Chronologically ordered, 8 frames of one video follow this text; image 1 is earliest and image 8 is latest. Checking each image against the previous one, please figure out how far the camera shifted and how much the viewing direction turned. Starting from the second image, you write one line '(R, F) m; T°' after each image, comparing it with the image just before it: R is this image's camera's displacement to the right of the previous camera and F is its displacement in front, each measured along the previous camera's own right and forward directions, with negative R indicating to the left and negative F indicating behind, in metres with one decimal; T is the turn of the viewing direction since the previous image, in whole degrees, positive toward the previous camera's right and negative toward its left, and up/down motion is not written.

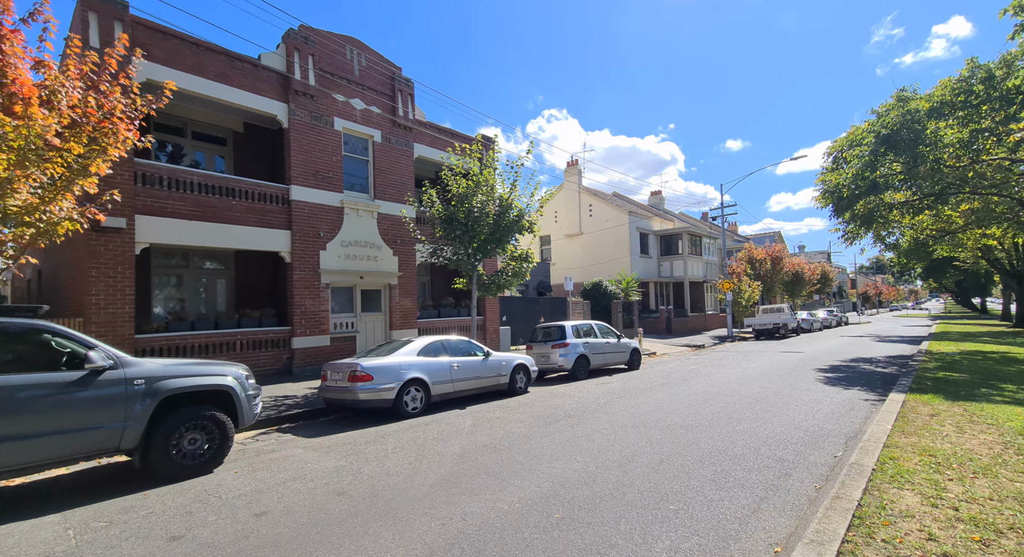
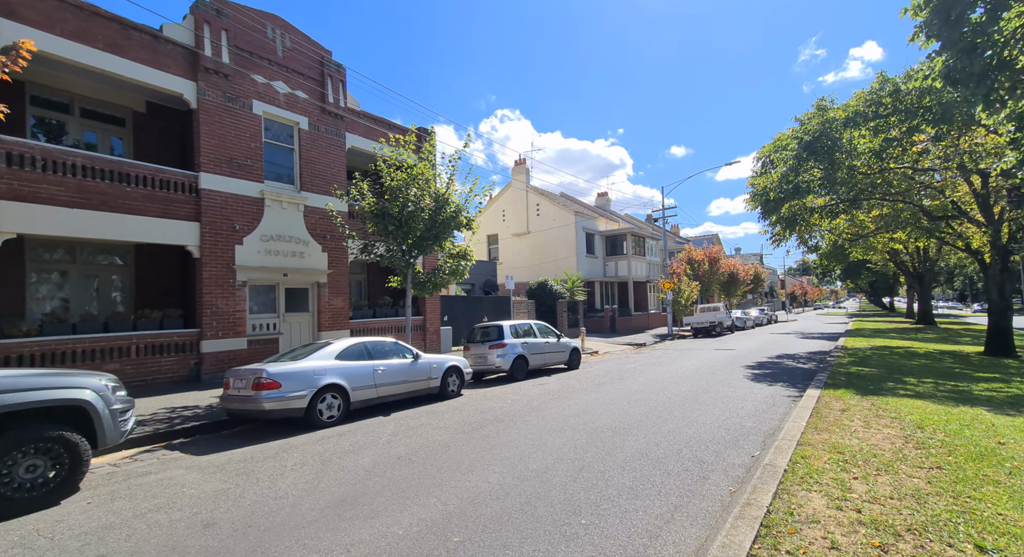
(+0.3, +0.3) m; +6°
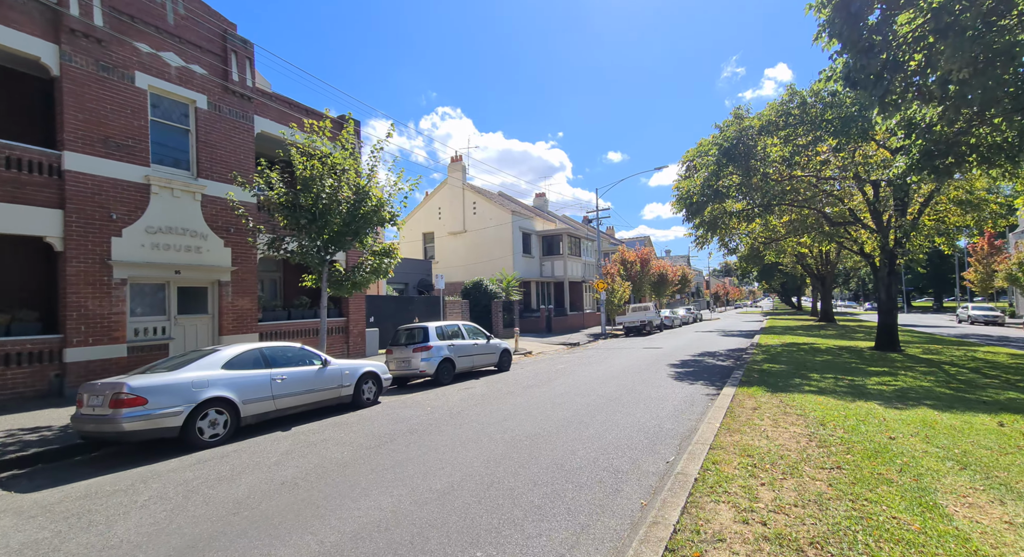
(+0.3, +0.4) m; +7°
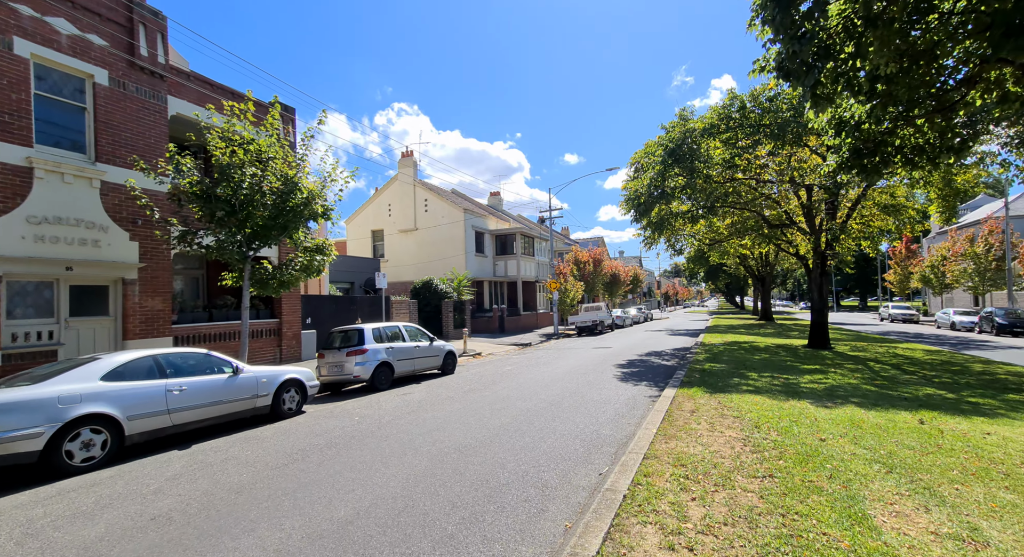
(+0.3, +0.4) m; +5°
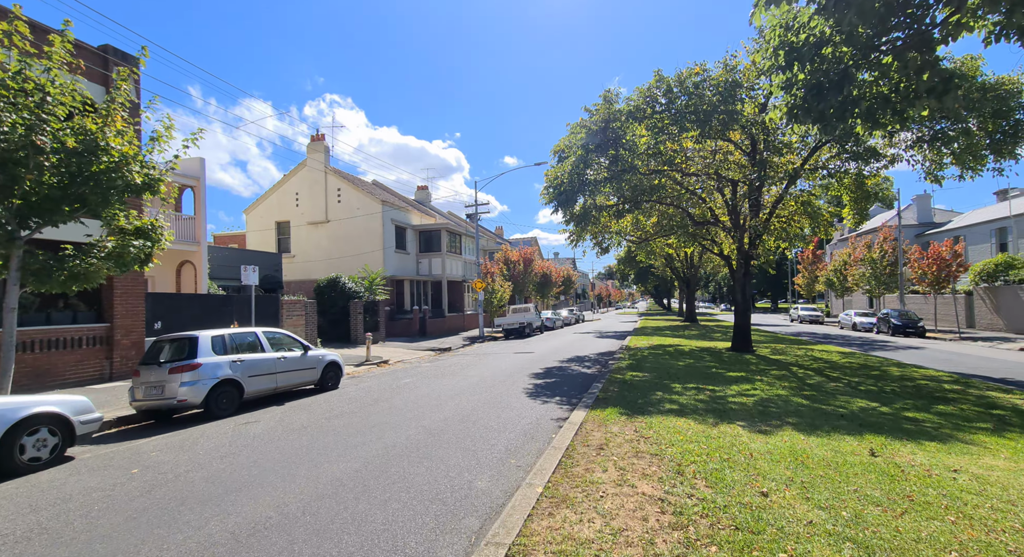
(+1.0, +1.8) m; +8°
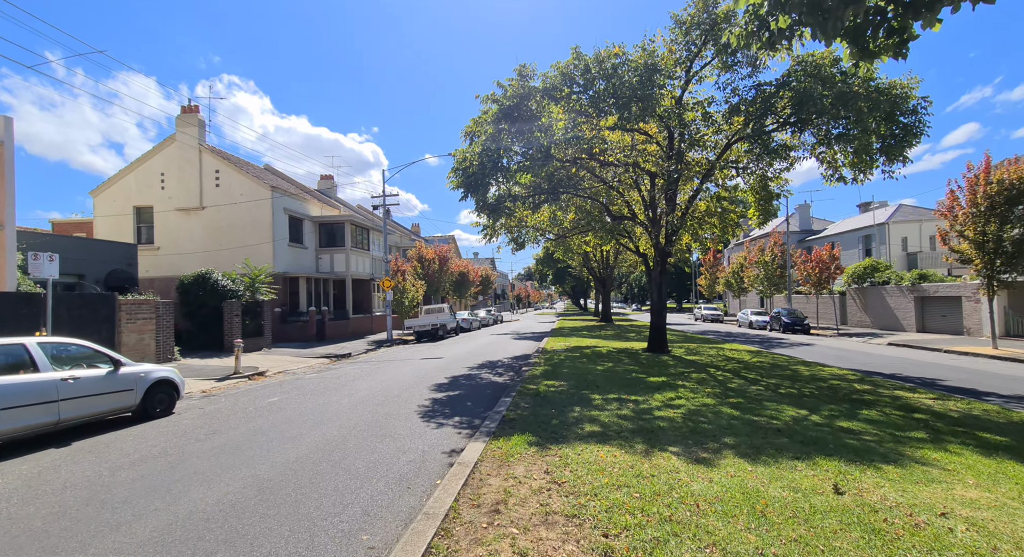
(+0.5, +1.6) m; +10°
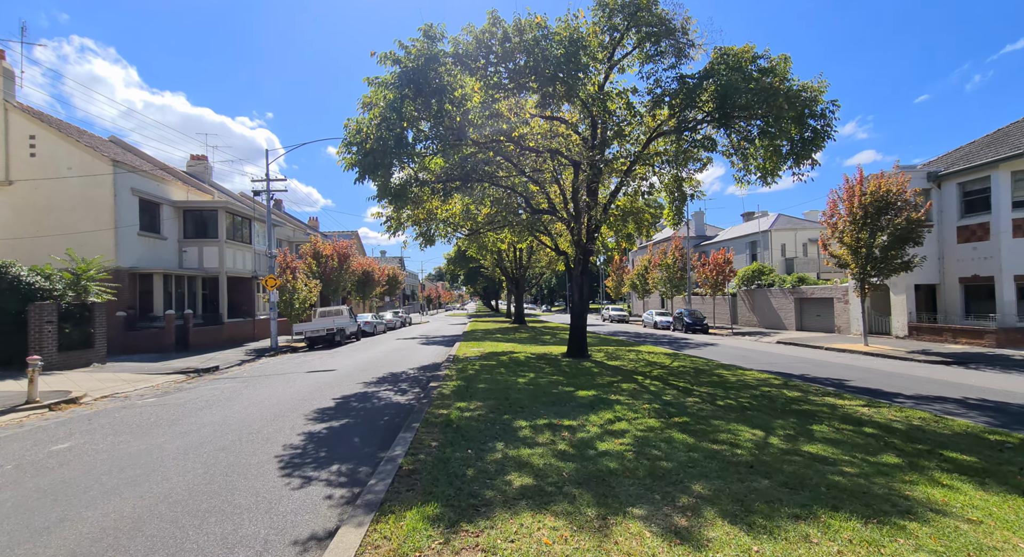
(+0.1, +1.8) m; +11°
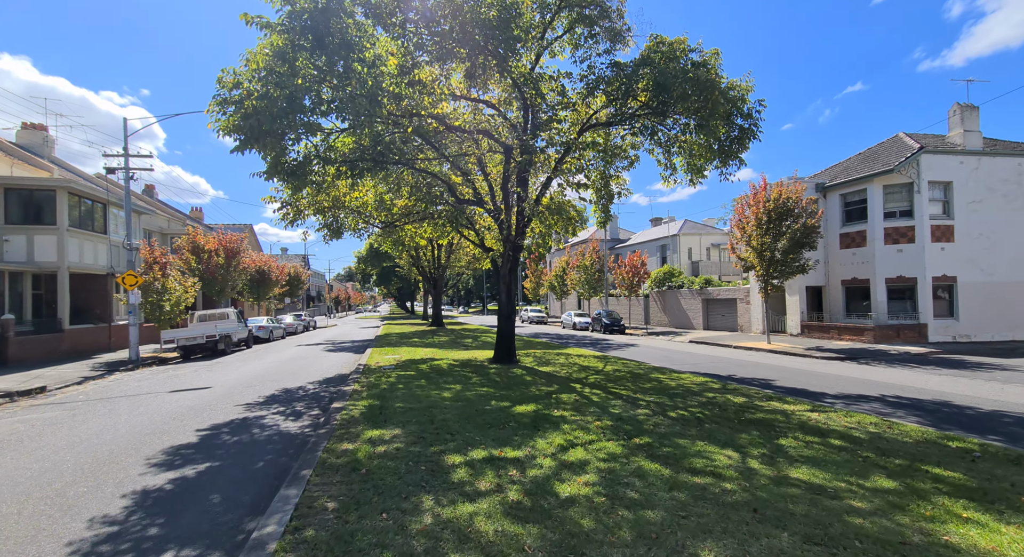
(-0.2, +1.5) m; +10°
